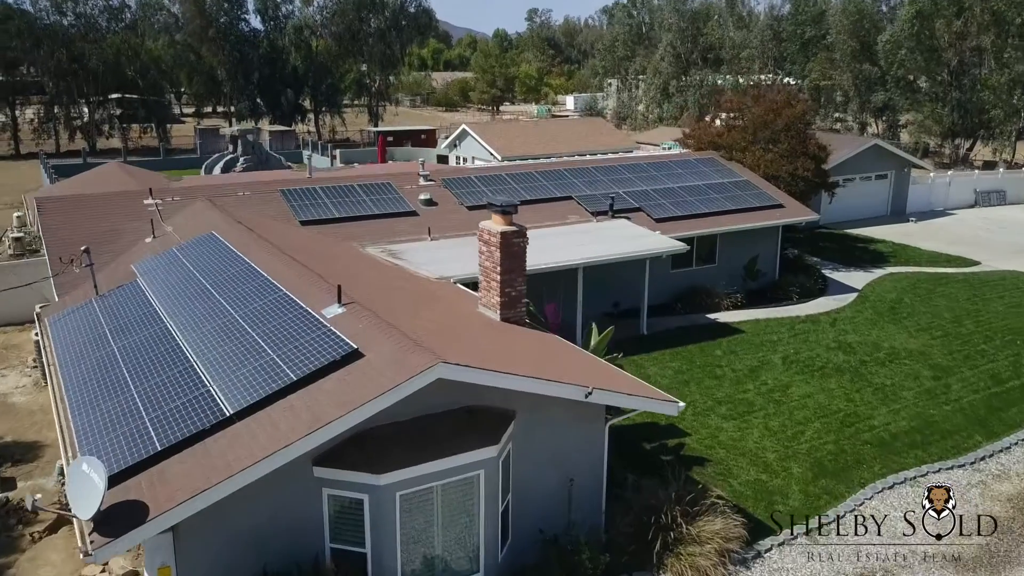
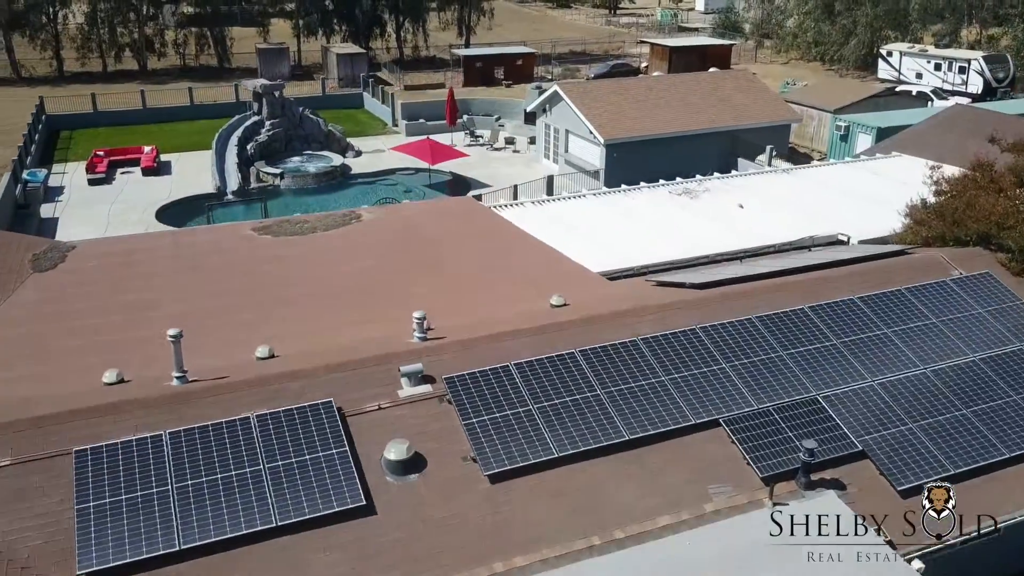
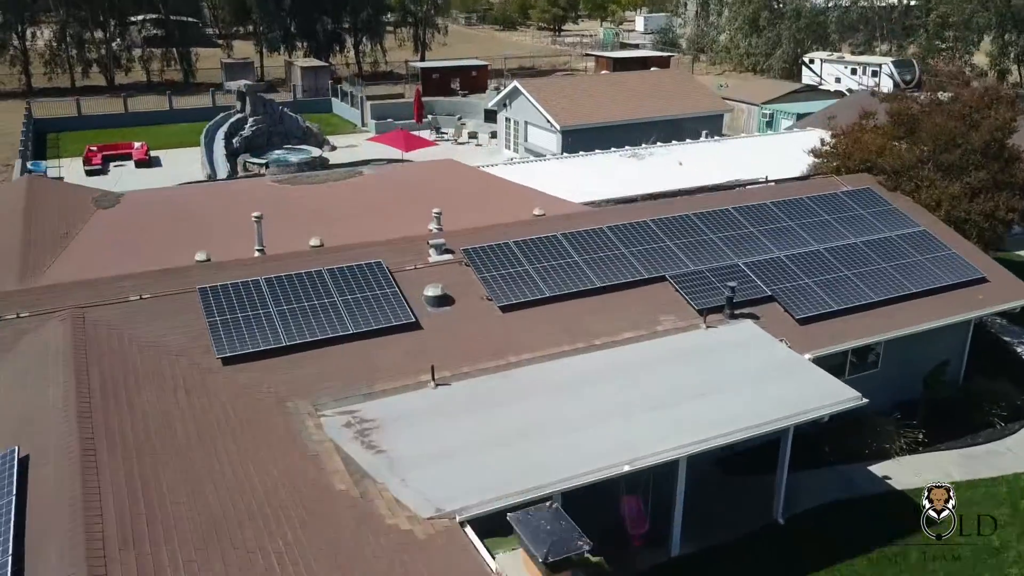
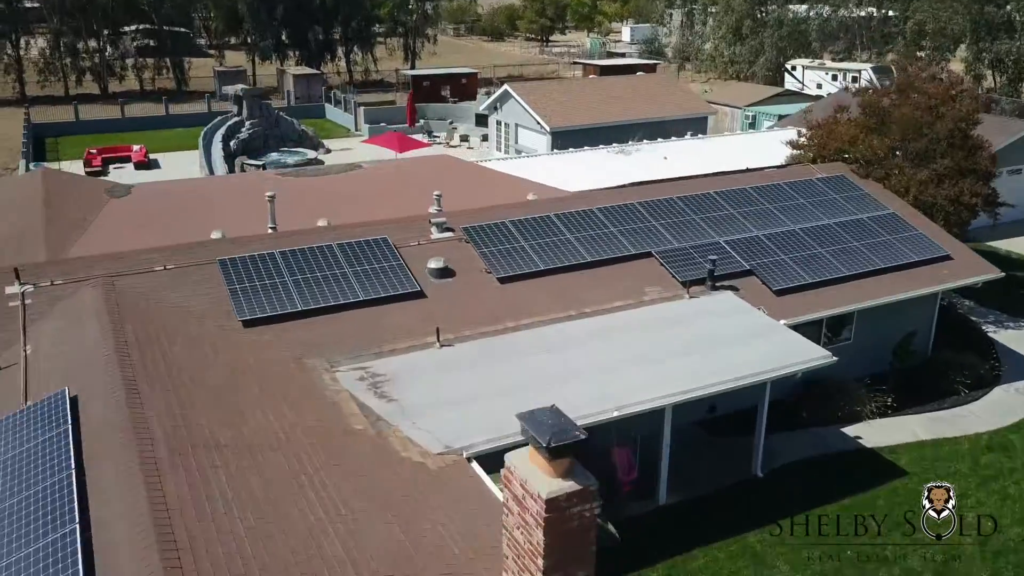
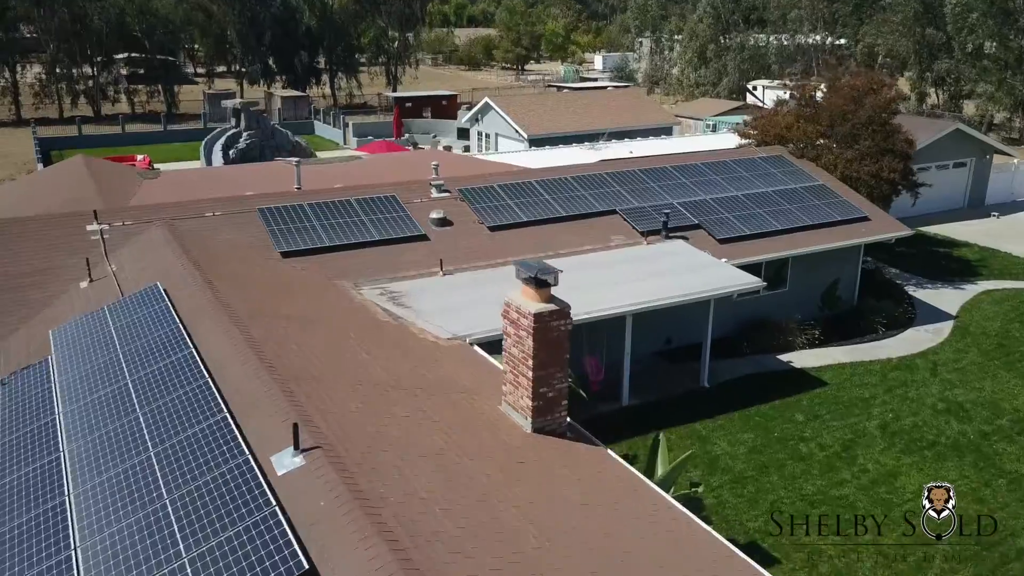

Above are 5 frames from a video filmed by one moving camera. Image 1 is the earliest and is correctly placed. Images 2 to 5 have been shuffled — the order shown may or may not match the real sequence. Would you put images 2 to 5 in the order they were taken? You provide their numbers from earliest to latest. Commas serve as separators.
5, 4, 3, 2
